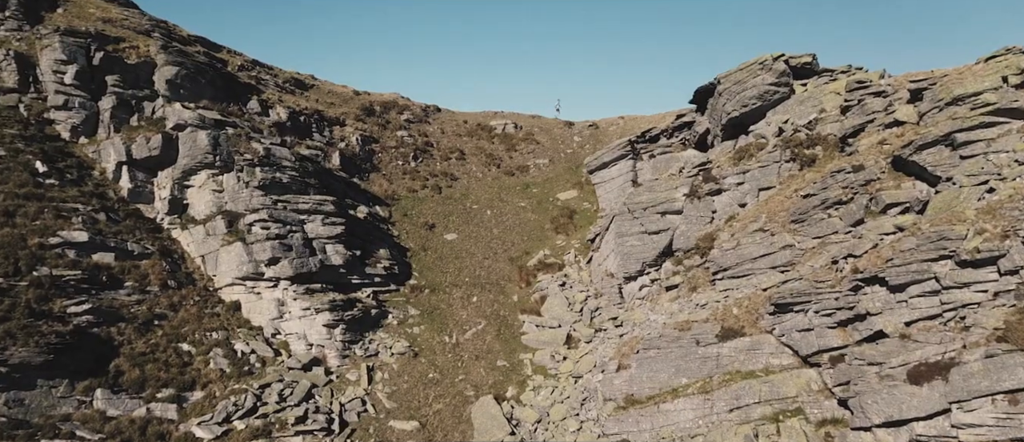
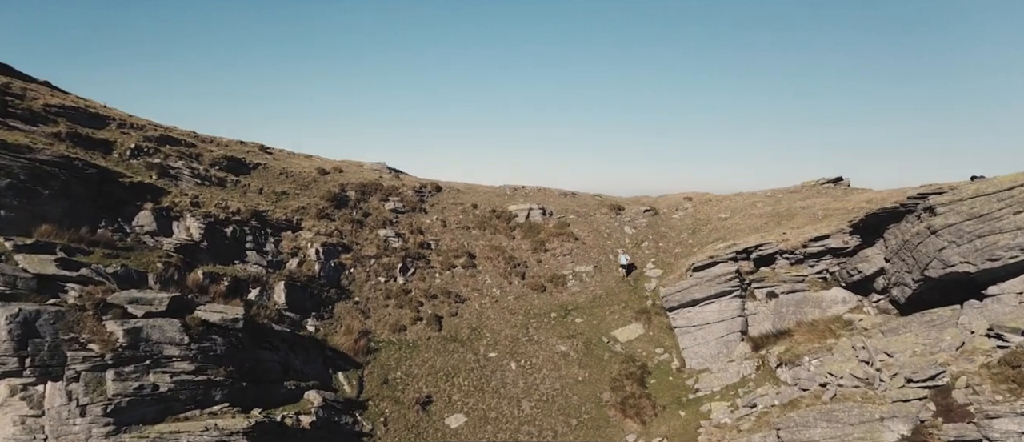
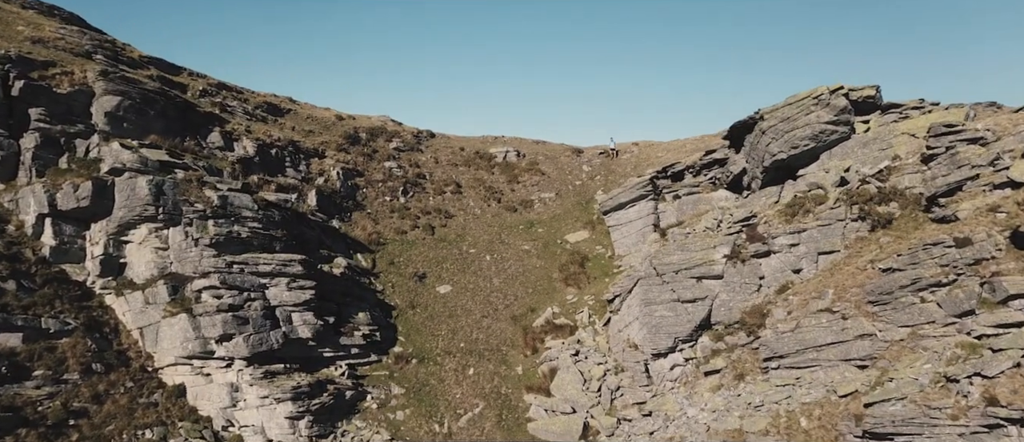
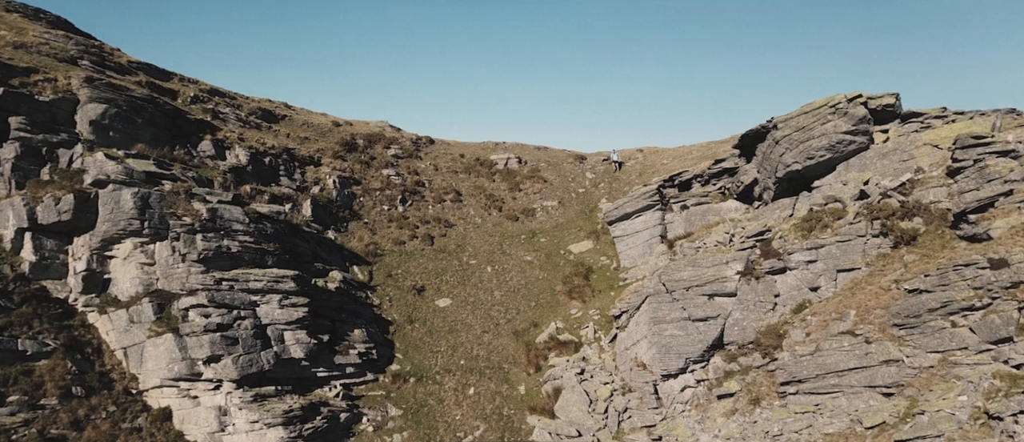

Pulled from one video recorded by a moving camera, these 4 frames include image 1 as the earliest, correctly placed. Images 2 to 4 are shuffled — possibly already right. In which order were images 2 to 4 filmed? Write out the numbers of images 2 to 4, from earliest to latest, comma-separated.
3, 4, 2
